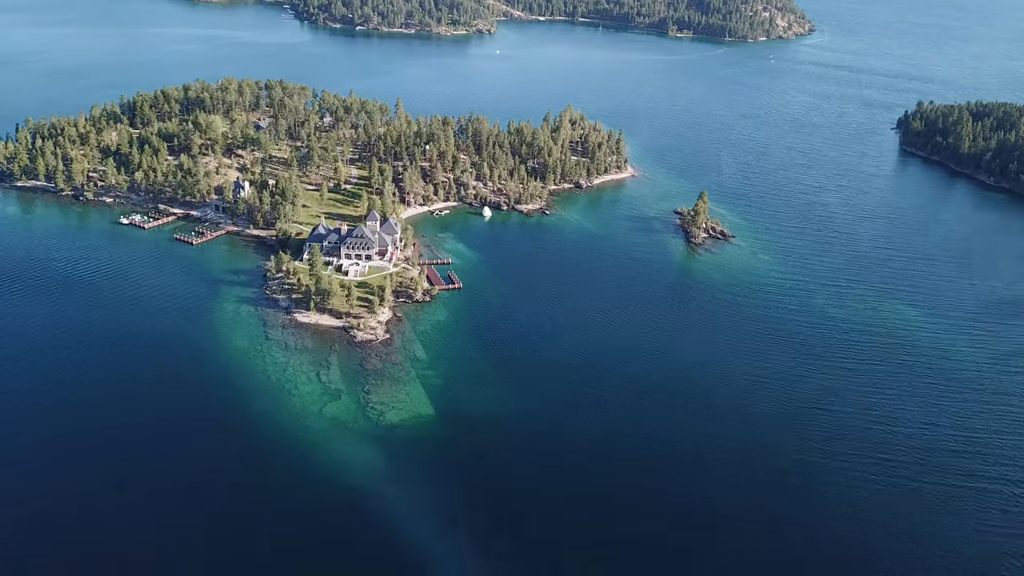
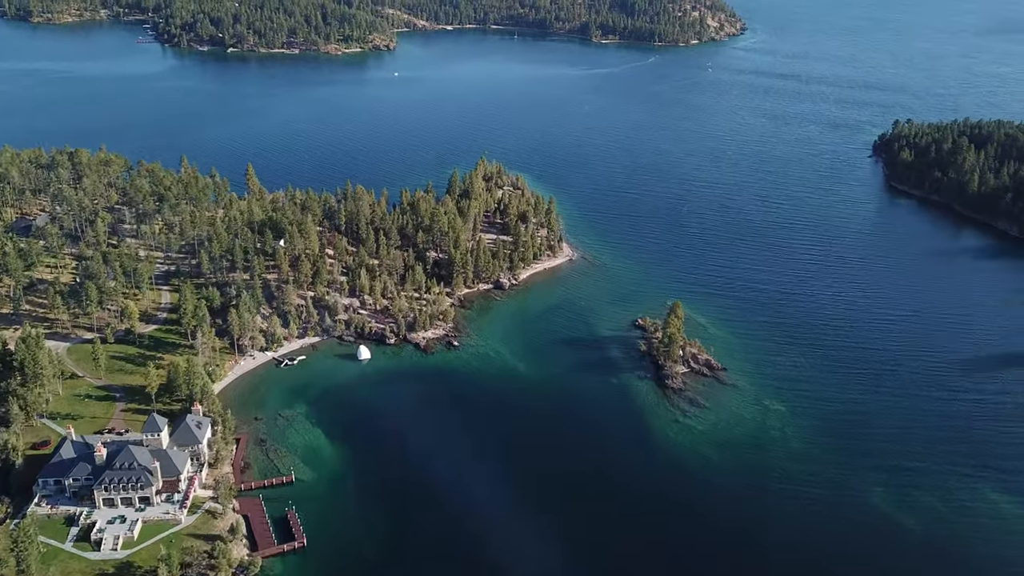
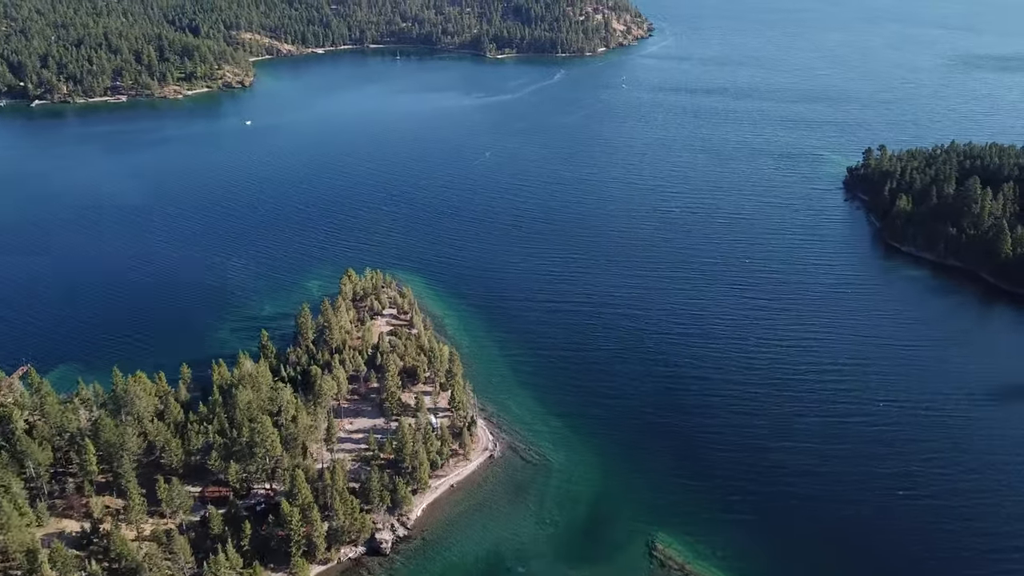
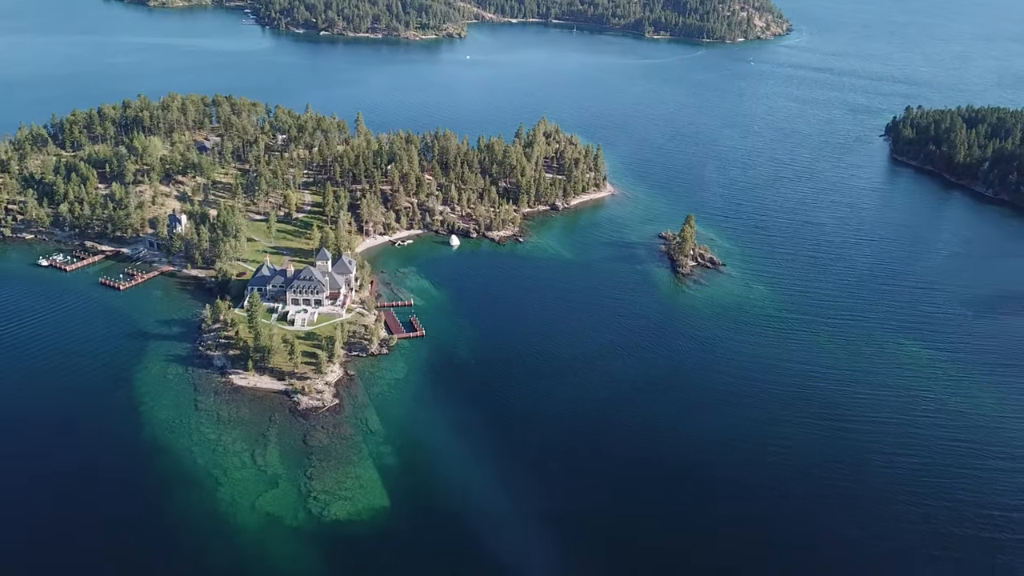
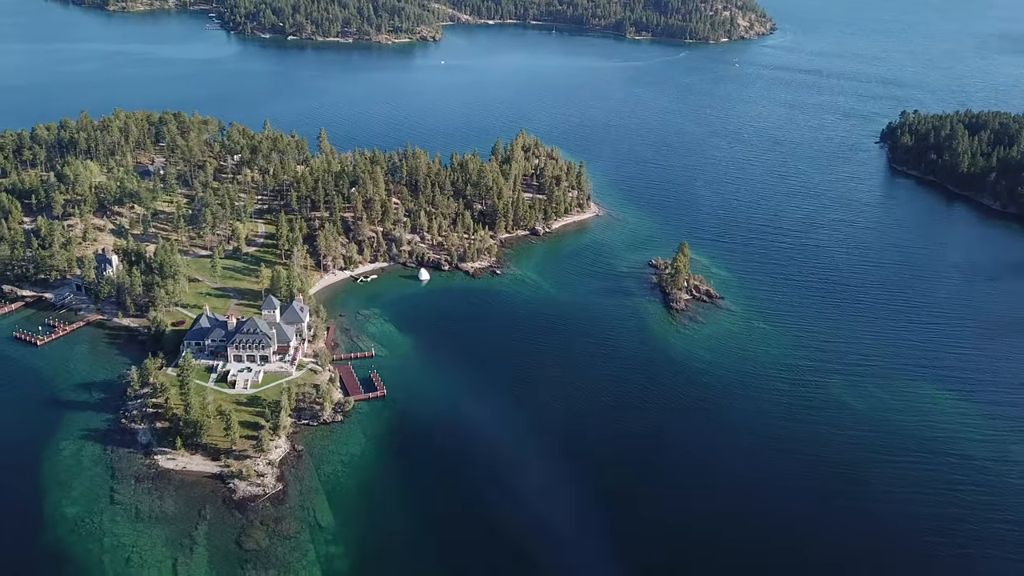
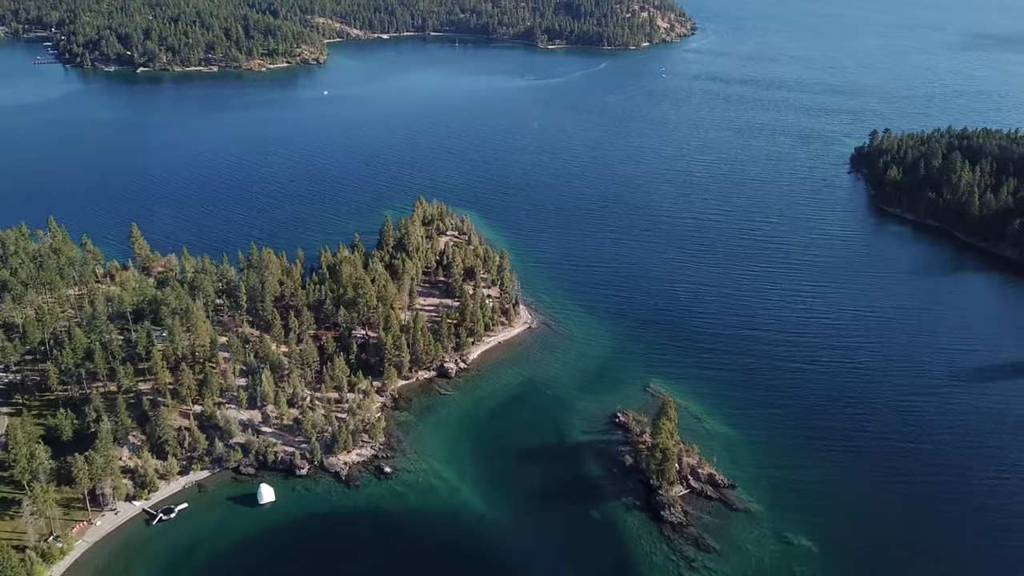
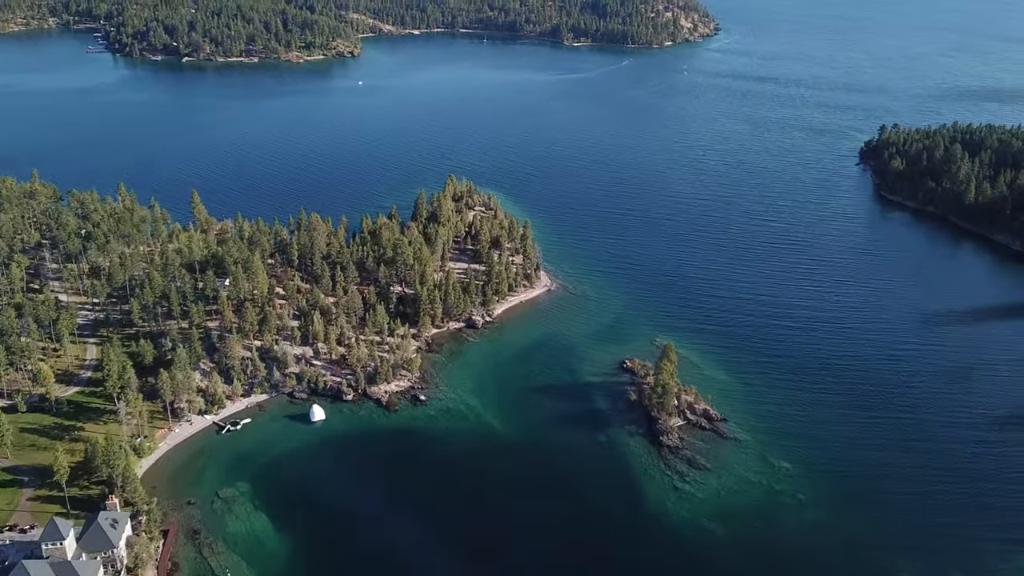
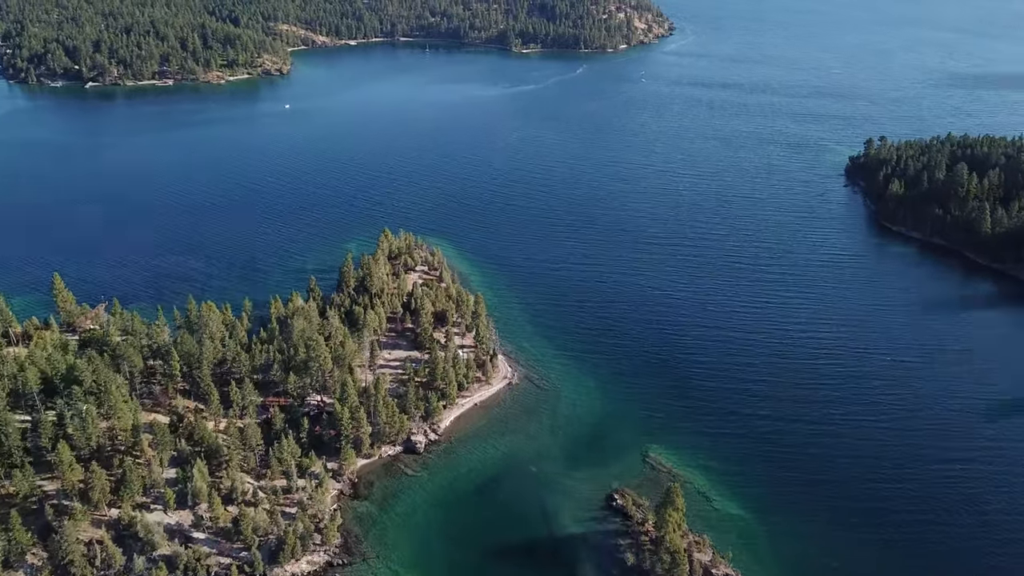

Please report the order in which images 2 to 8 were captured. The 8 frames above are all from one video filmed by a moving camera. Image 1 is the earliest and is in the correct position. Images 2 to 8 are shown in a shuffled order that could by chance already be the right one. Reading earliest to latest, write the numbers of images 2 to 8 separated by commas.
4, 5, 2, 7, 6, 8, 3
